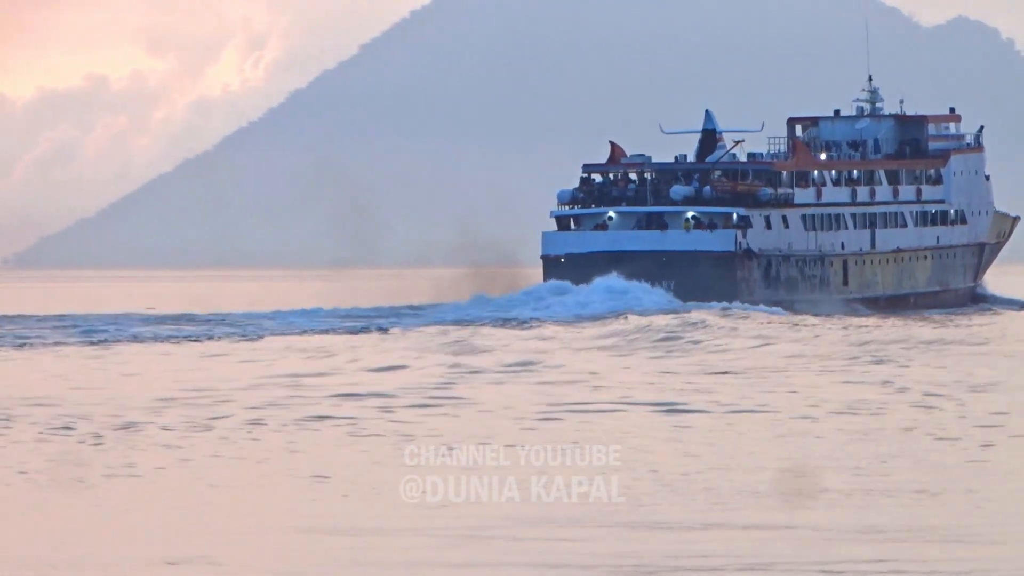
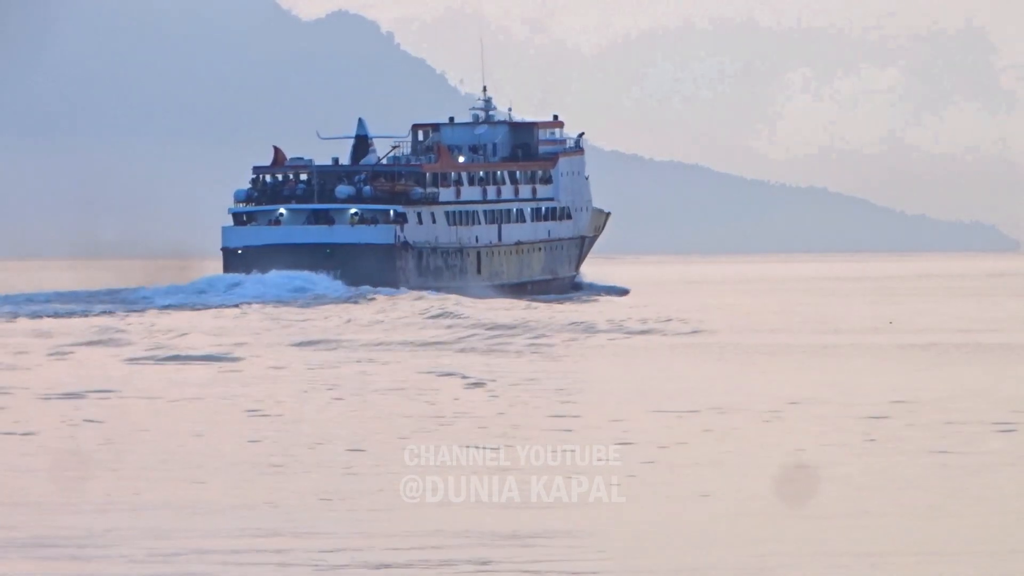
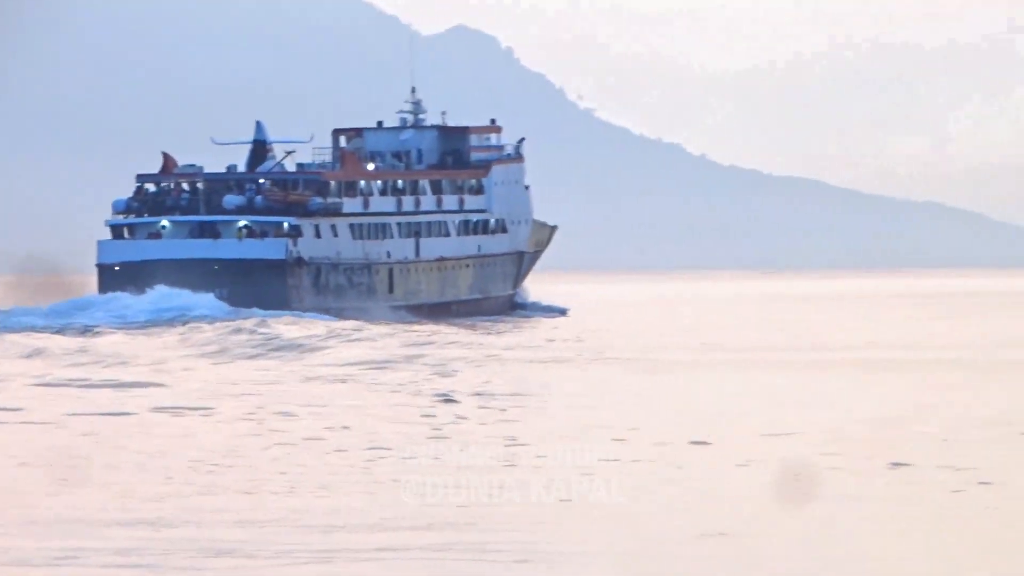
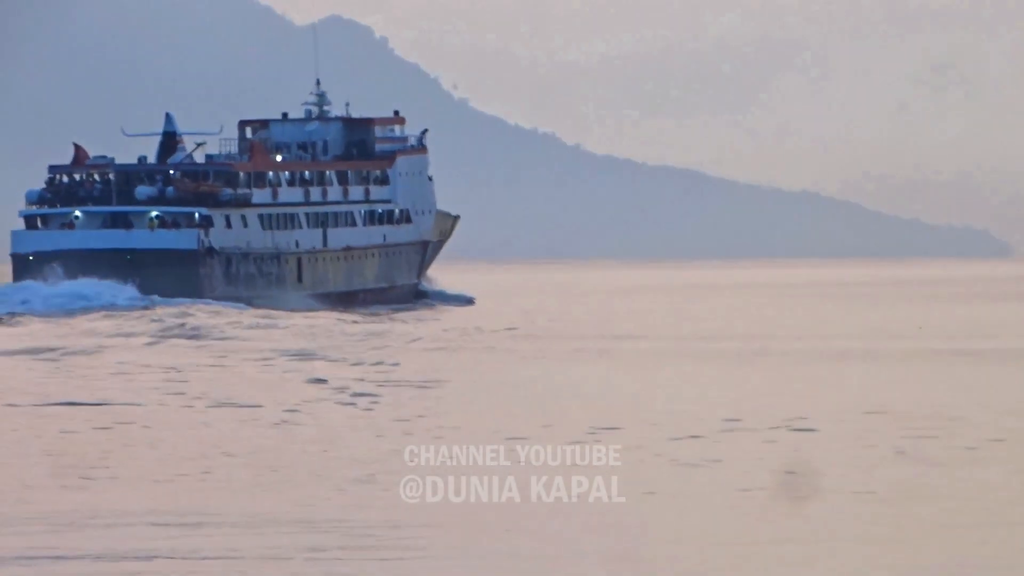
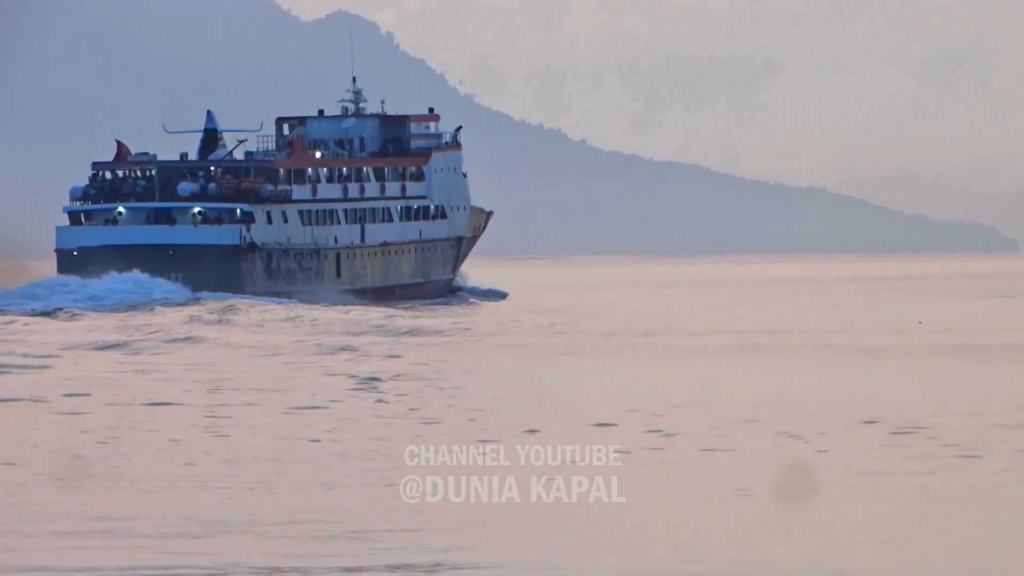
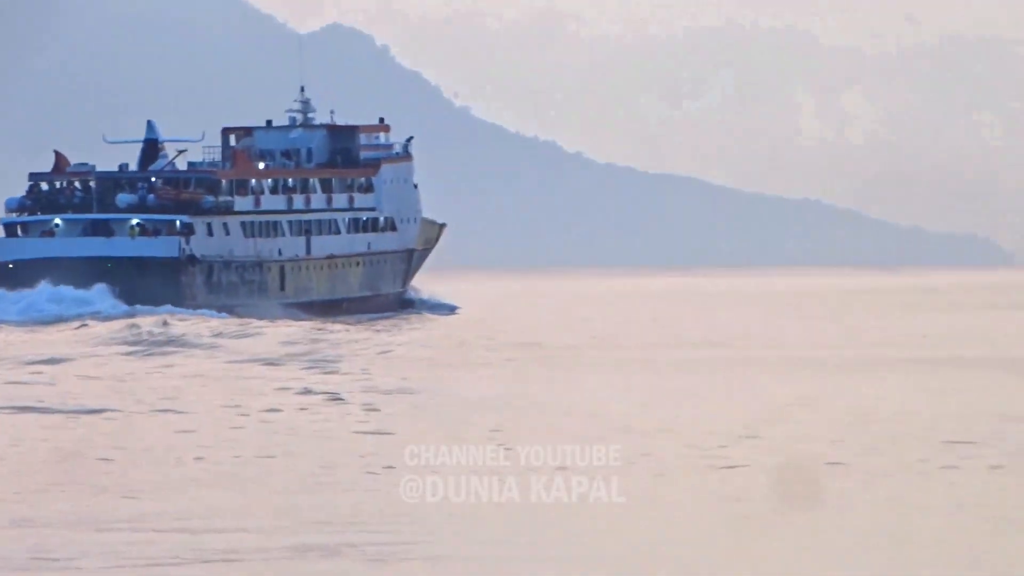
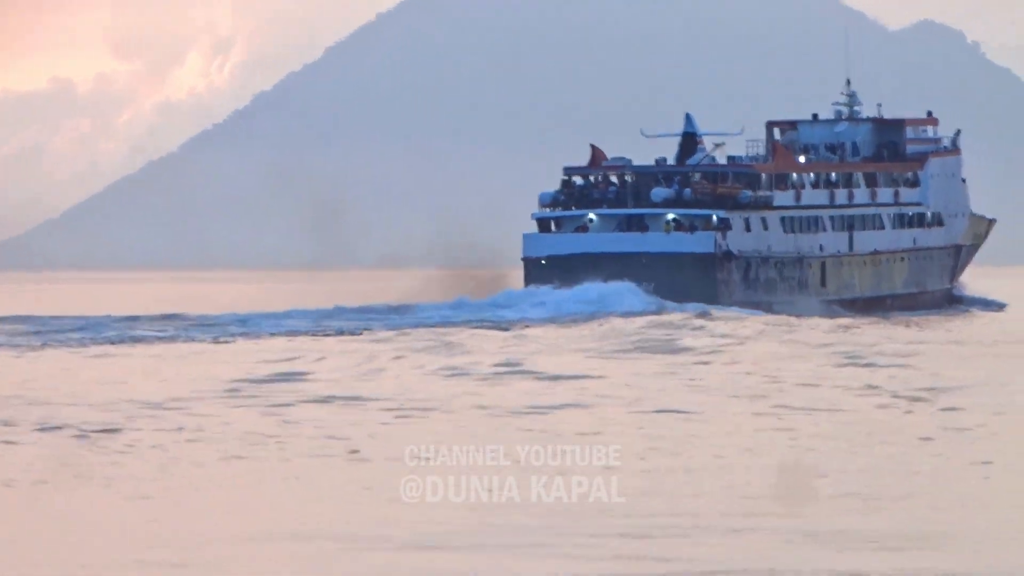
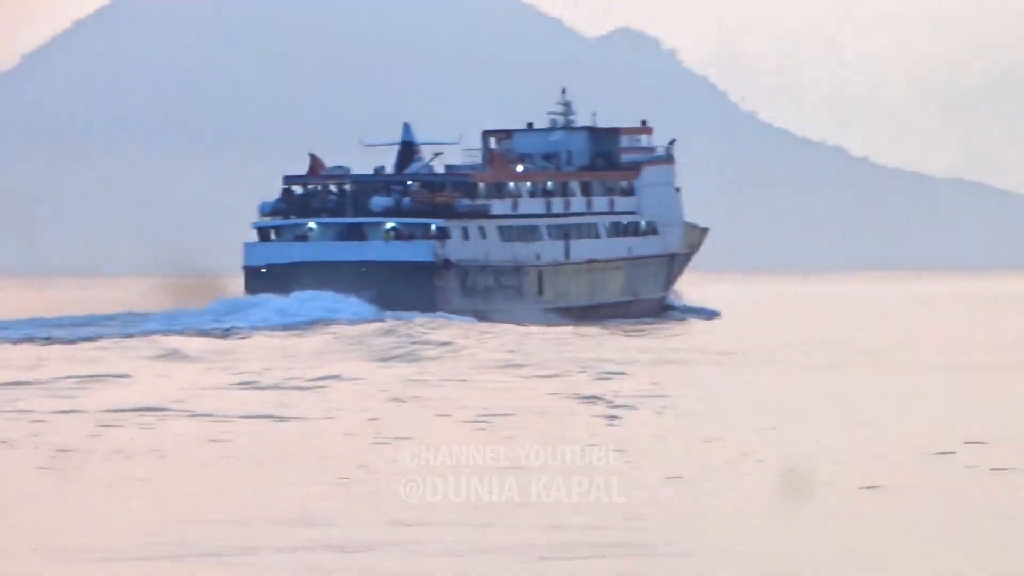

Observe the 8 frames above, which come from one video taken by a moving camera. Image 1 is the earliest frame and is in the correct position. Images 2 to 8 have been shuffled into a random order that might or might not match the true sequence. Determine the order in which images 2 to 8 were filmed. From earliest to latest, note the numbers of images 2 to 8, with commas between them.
7, 8, 3, 6, 4, 5, 2
